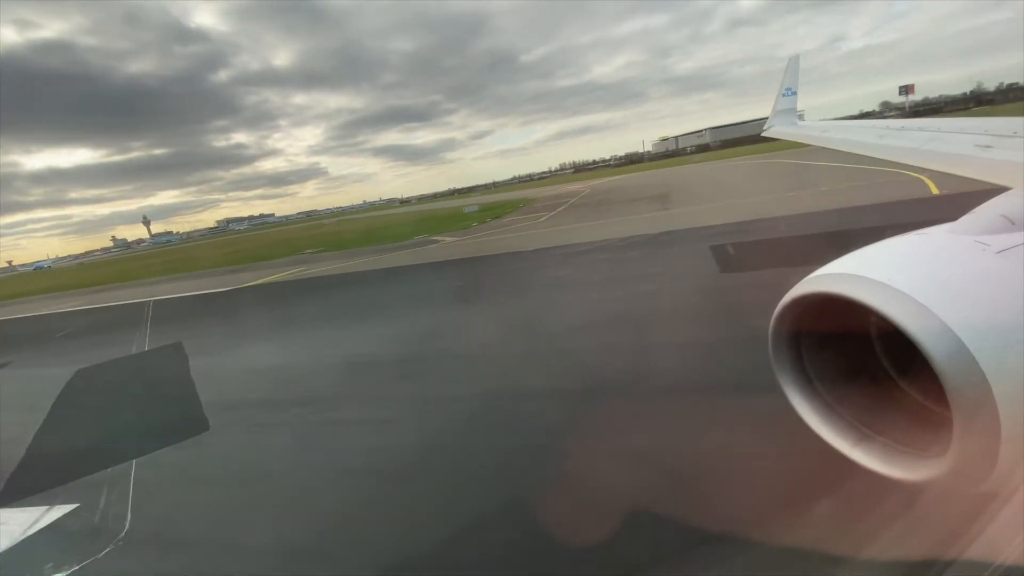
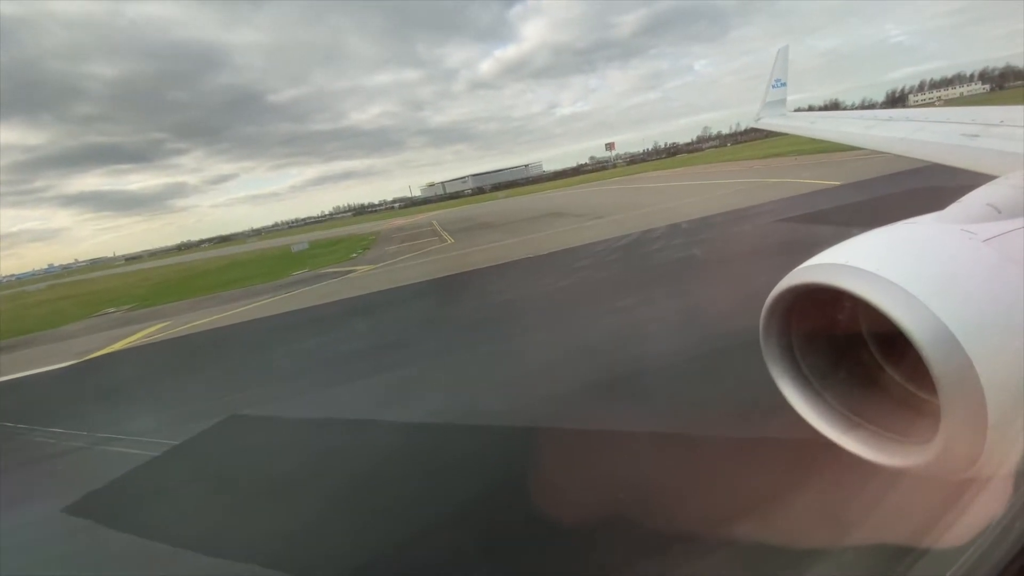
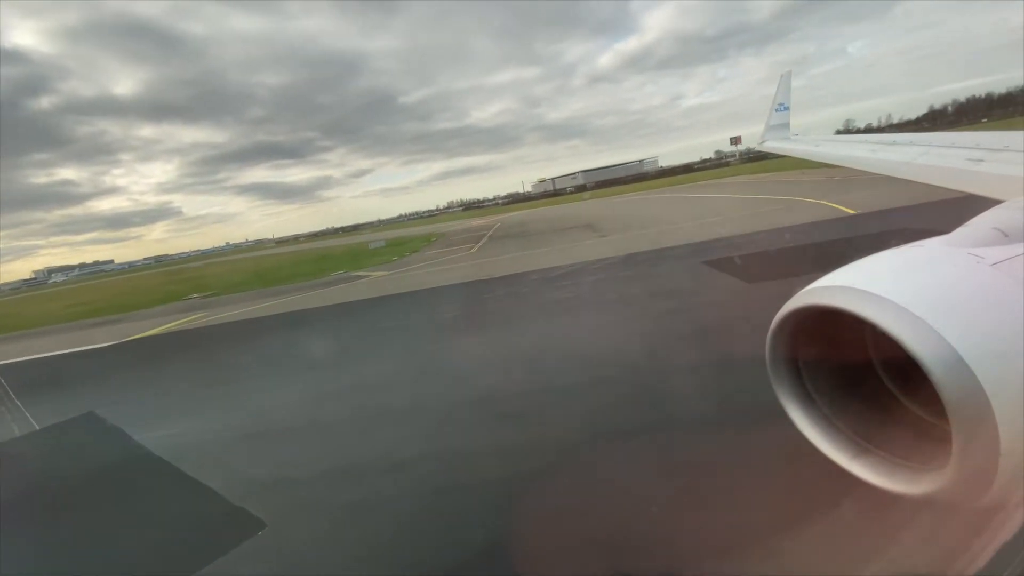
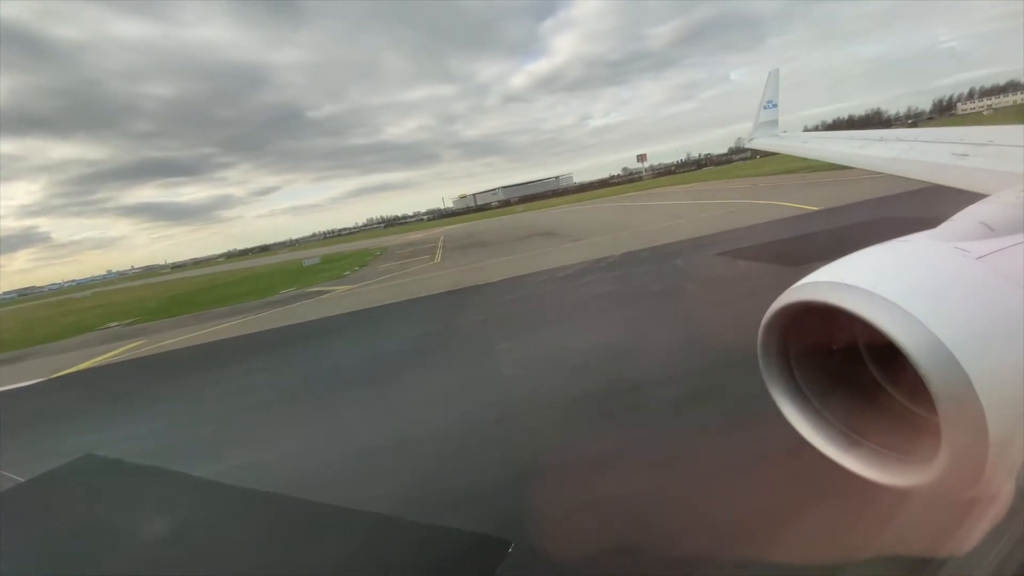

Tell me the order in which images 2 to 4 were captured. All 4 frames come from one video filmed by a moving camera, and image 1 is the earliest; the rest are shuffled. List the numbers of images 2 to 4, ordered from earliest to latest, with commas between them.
3, 4, 2
